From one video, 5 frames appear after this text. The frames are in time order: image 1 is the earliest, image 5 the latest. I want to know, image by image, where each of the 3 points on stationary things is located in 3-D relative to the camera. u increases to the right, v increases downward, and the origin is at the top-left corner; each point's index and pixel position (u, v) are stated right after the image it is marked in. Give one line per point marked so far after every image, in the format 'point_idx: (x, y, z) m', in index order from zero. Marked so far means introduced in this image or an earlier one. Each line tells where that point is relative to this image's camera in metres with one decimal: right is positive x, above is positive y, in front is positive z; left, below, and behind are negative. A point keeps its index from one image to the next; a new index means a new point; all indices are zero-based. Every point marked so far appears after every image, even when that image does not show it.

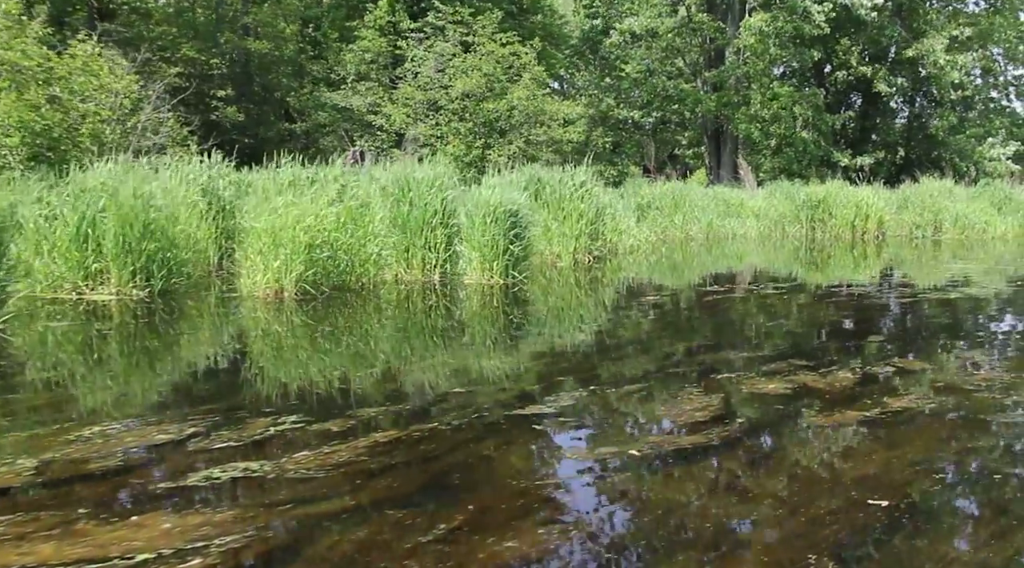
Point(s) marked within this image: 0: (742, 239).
0: (+3.4, +0.7, +14.9) m
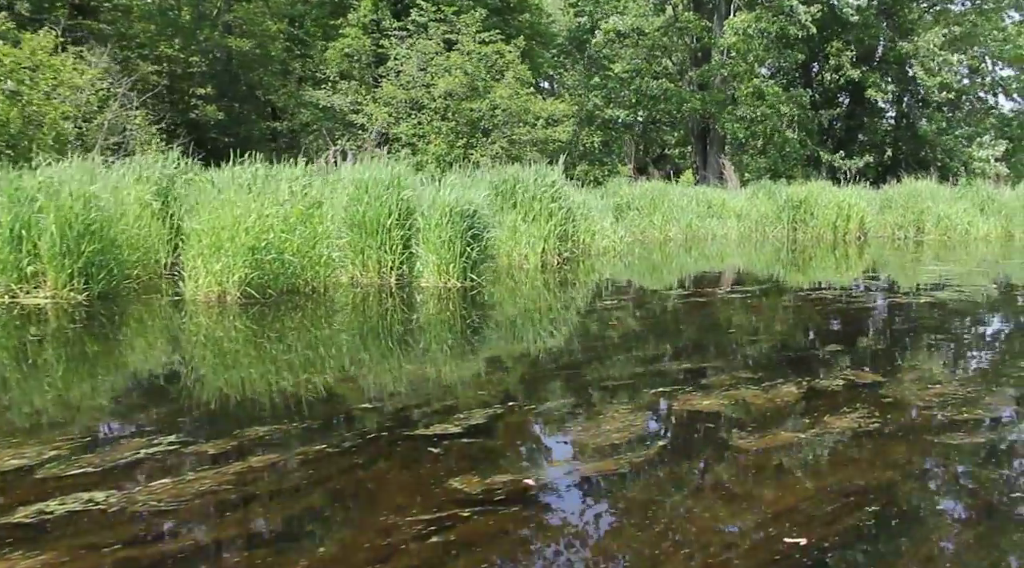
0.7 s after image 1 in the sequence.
0: (+3.1, +0.7, +14.7) m
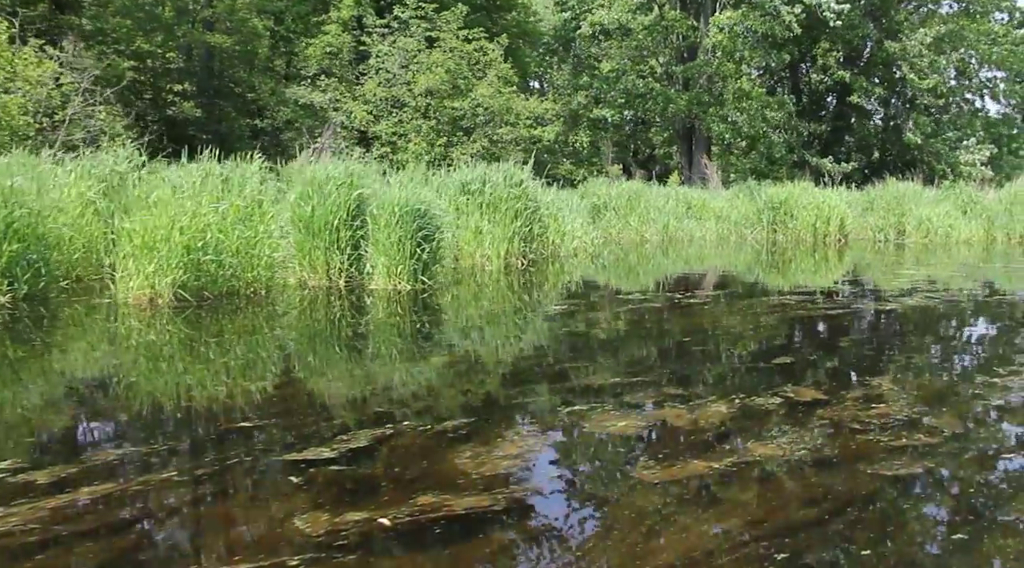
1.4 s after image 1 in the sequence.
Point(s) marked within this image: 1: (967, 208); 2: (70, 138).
0: (+2.7, +0.6, +14.5) m
1: (+7.1, +1.2, +15.6) m
2: (-5.3, +1.7, +12.0) m
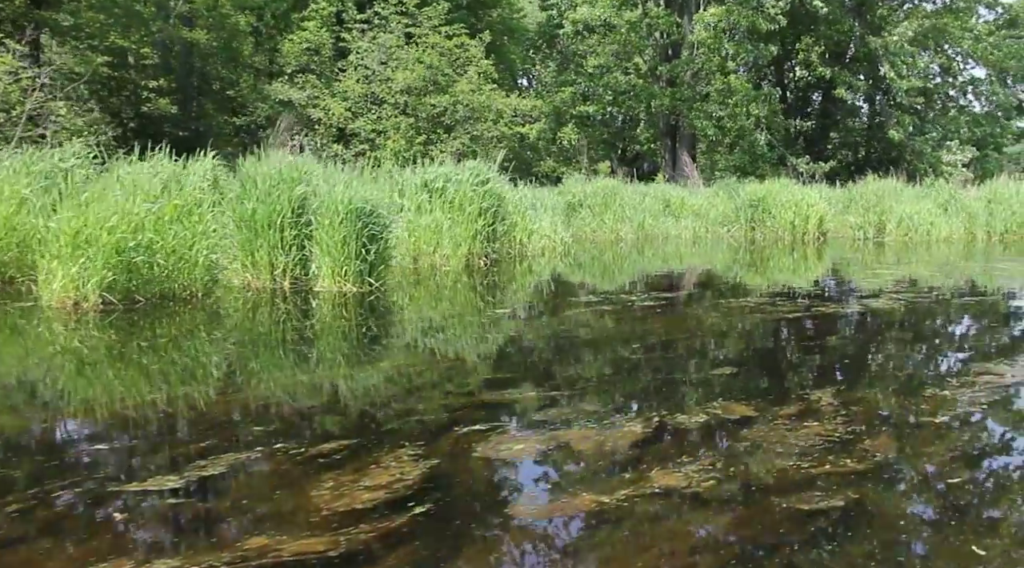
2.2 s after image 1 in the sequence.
0: (+2.4, +0.6, +14.3) m
1: (+6.7, +1.2, +15.4) m
2: (-5.6, +1.7, +11.7) m
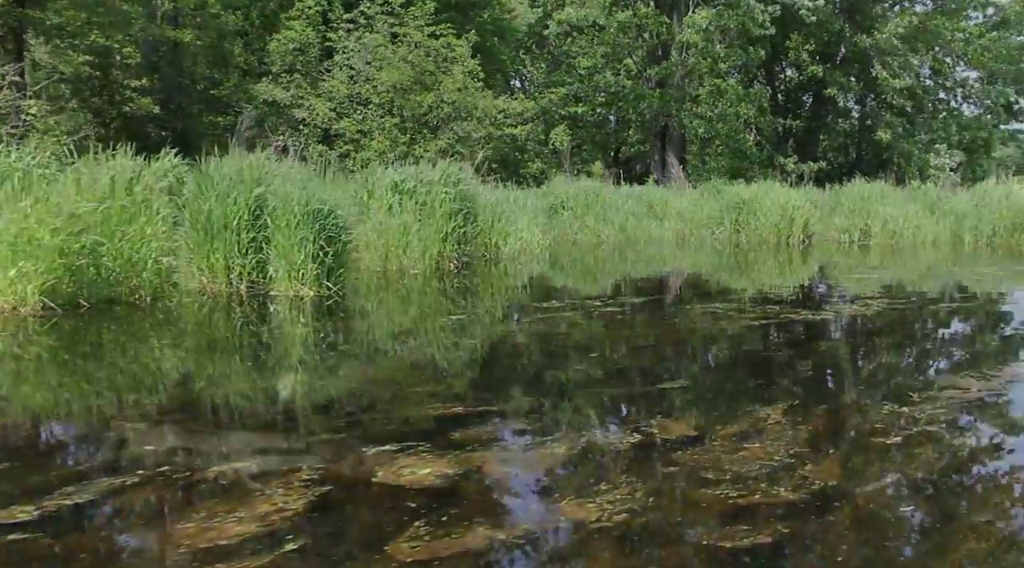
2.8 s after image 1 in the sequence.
0: (+2.1, +0.6, +14.1) m
1: (+6.5, +1.2, +15.3) m
2: (-5.8, +1.7, +11.5) m
